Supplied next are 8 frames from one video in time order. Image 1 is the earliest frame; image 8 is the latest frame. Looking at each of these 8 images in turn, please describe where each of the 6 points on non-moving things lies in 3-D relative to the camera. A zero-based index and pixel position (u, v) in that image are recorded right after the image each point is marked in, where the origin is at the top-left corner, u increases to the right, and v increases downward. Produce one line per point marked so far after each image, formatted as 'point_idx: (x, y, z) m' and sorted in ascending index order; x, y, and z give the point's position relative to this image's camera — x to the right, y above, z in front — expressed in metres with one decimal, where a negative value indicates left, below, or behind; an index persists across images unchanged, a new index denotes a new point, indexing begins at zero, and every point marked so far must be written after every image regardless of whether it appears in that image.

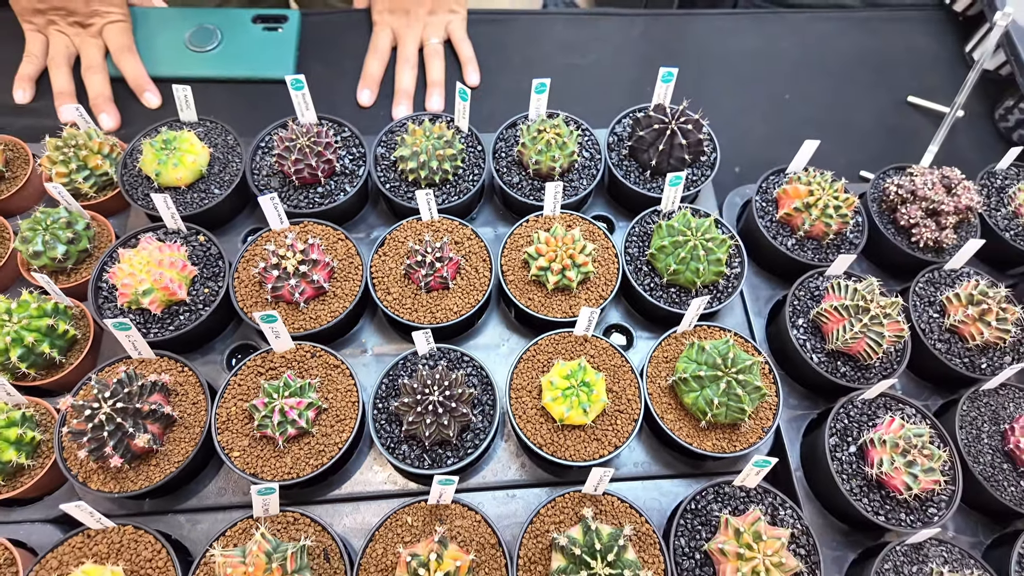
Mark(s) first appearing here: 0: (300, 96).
0: (-0.8, +0.7, +2.4) m
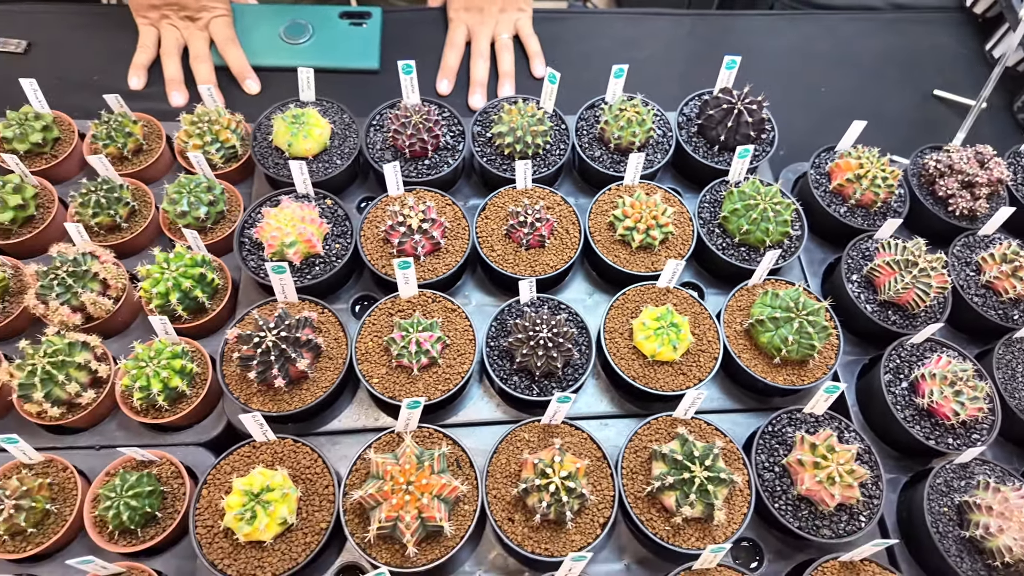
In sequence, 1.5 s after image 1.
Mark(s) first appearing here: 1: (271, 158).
0: (-0.4, +0.9, +2.7) m
1: (-1.0, +0.5, +2.6) m
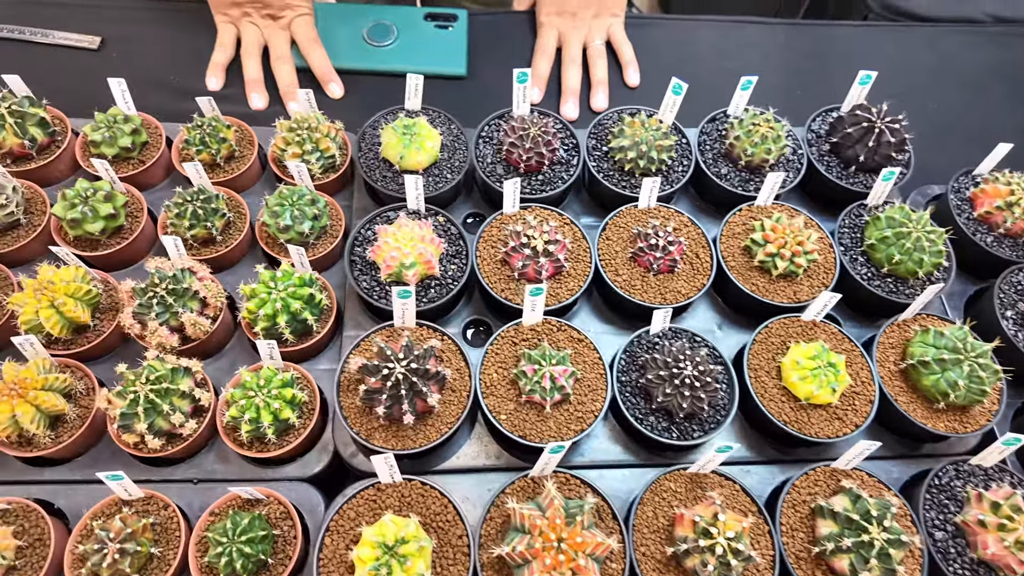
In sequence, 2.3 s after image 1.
0: (0.0, +0.8, +2.5) m
1: (-0.5, +0.4, +2.4) m
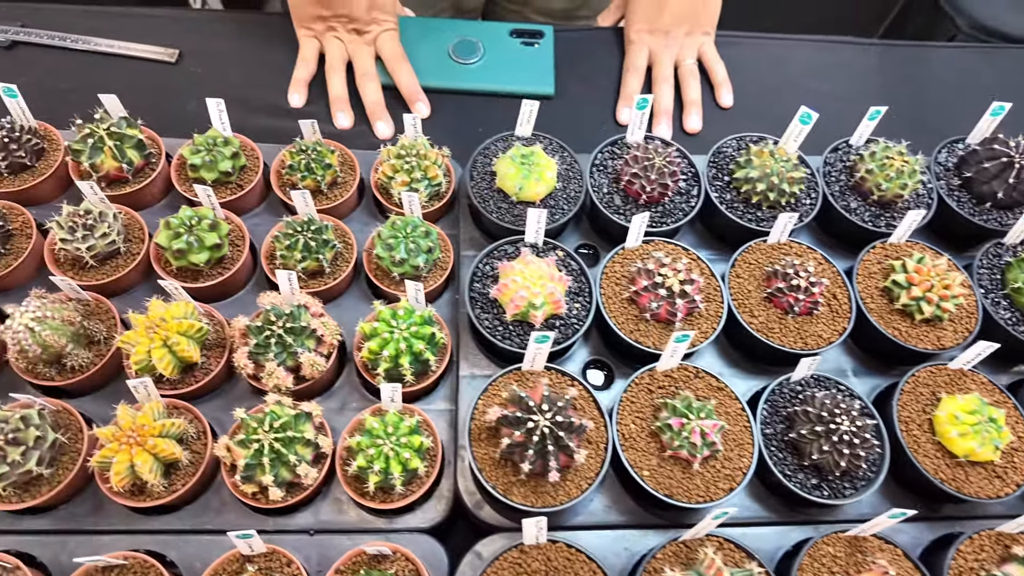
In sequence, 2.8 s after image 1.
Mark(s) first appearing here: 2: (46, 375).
0: (+0.5, +0.7, +2.4) m
1: (-0.1, +0.3, +2.3) m
2: (-1.5, -0.3, +2.0) m
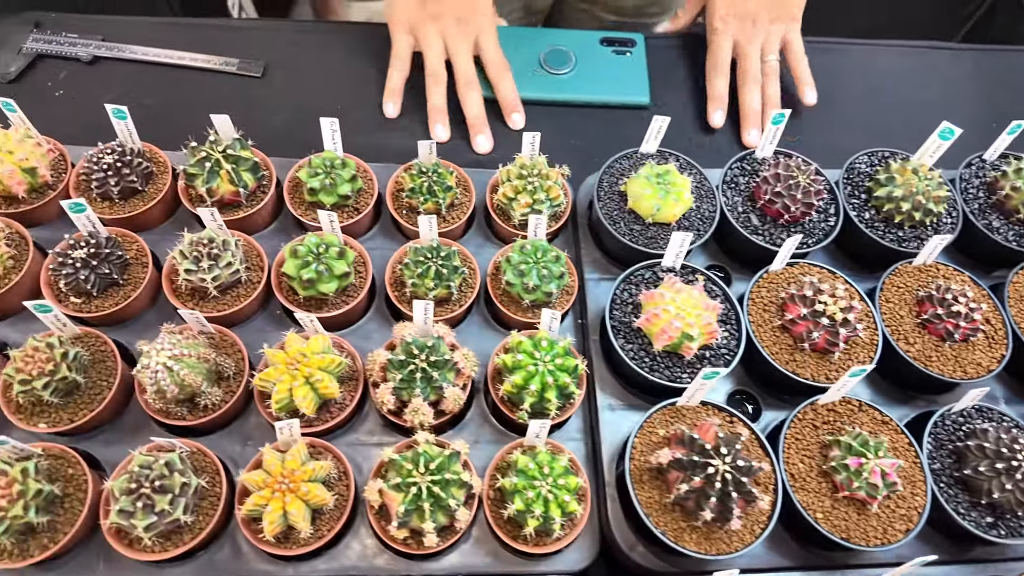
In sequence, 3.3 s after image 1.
0: (+0.9, +0.6, +2.3) m
1: (+0.4, +0.2, +2.2) m
2: (-1.0, -0.4, +1.9) m
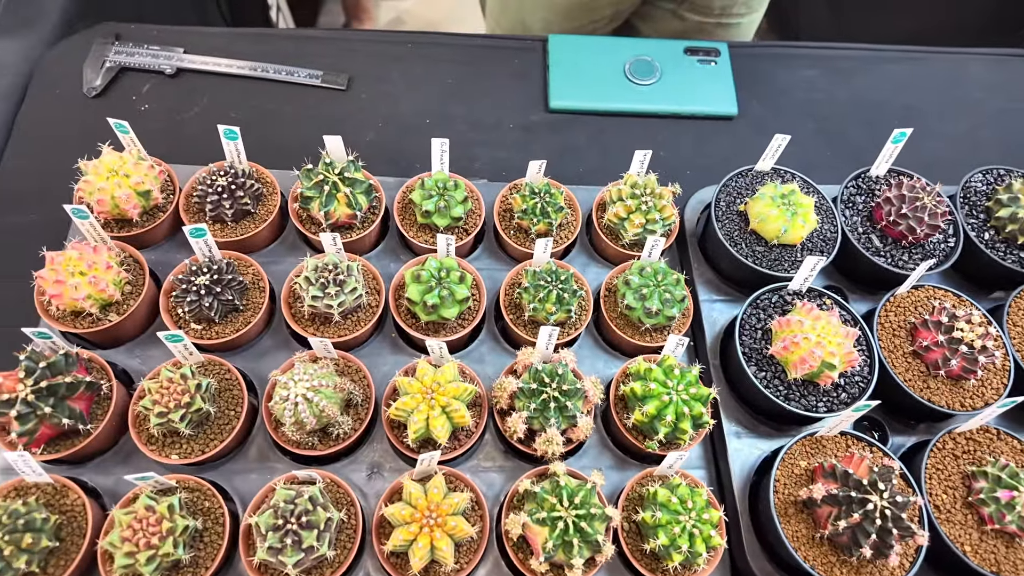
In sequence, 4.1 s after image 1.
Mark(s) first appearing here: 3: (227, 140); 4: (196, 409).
0: (+1.3, +0.5, +2.3) m
1: (+0.8, +0.2, +2.2) m
2: (-0.6, -0.5, +1.9) m
3: (-1.0, +0.5, +2.2) m
4: (-0.9, -0.3, +1.8) m
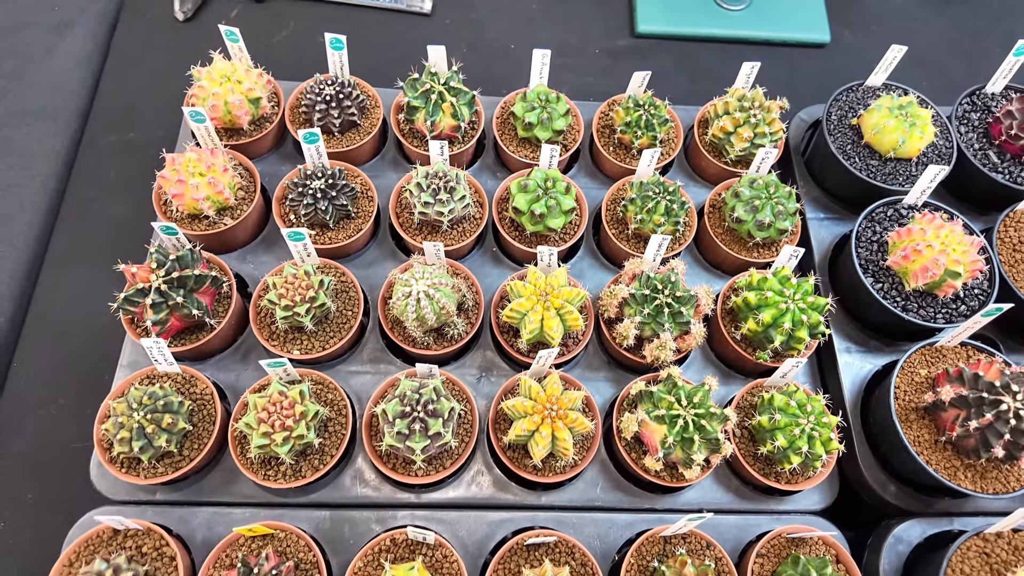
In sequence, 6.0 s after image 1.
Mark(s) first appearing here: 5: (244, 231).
0: (+1.7, +0.8, +2.2) m
1: (+1.1, +0.4, +2.1) m
2: (-0.3, -0.2, +1.9) m
3: (-0.6, +0.8, +2.2) m
4: (-0.5, 0.0, +1.8) m
5: (-0.9, +0.2, +2.1) m
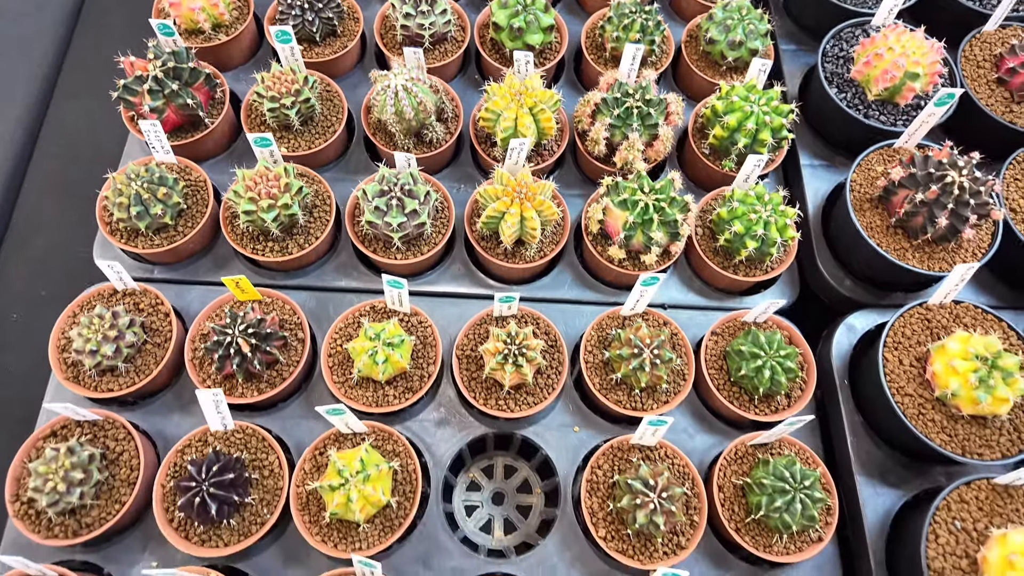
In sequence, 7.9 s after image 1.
0: (+1.6, +1.4, +2.2) m
1: (+1.1, +1.0, +2.2) m
2: (-0.3, +0.4, +2.0) m
3: (-0.7, +1.4, +2.3) m
4: (-0.6, +0.6, +1.9) m
5: (-0.9, +0.8, +2.2) m
